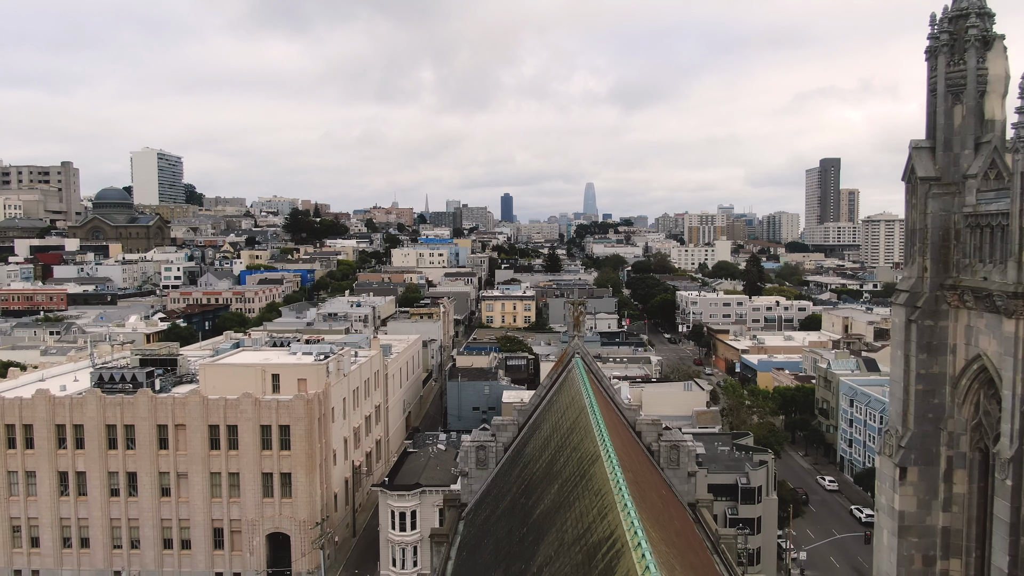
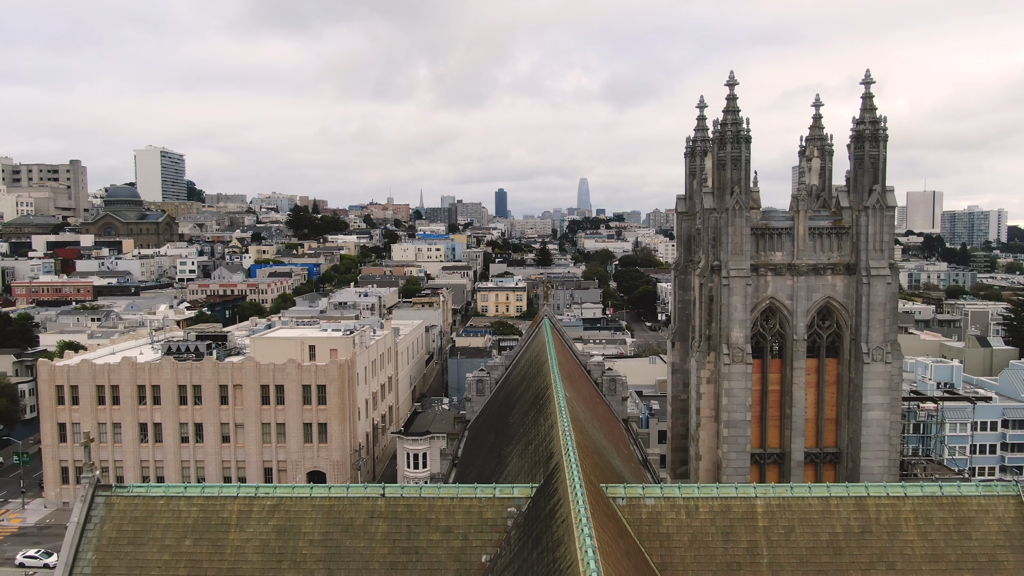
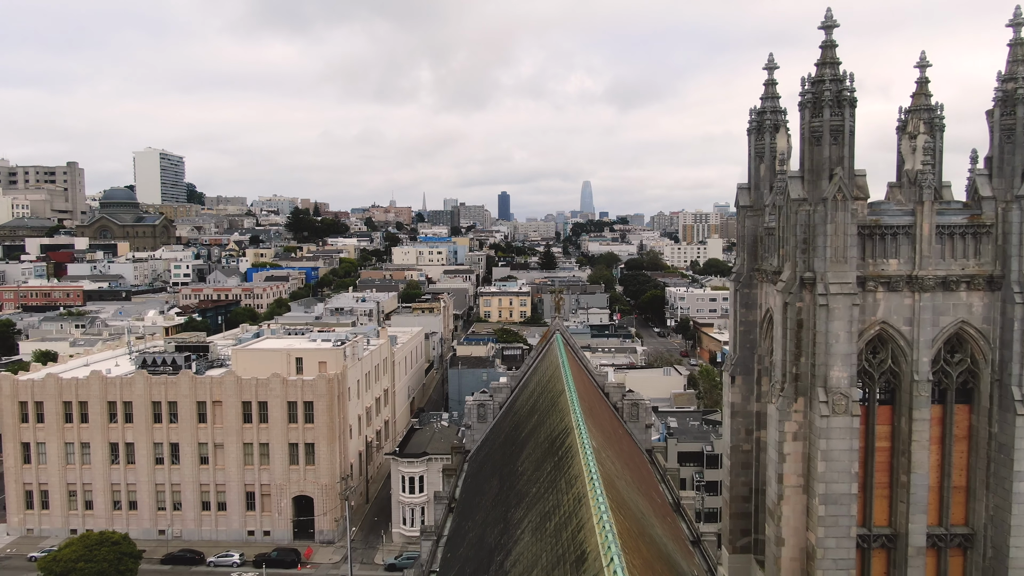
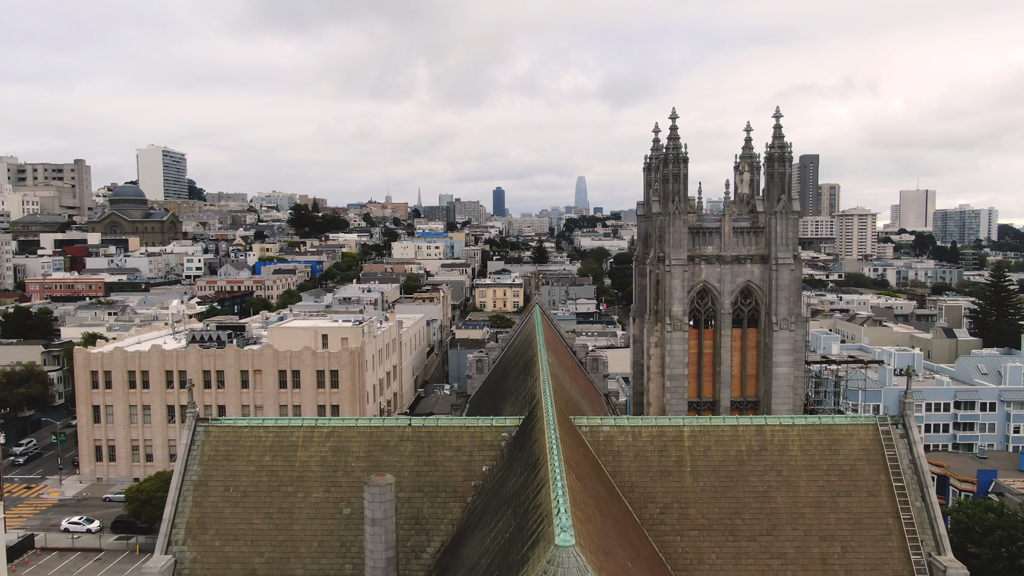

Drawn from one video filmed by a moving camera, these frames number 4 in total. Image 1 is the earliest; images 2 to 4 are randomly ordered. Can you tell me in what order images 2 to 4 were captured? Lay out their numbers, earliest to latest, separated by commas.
3, 2, 4
